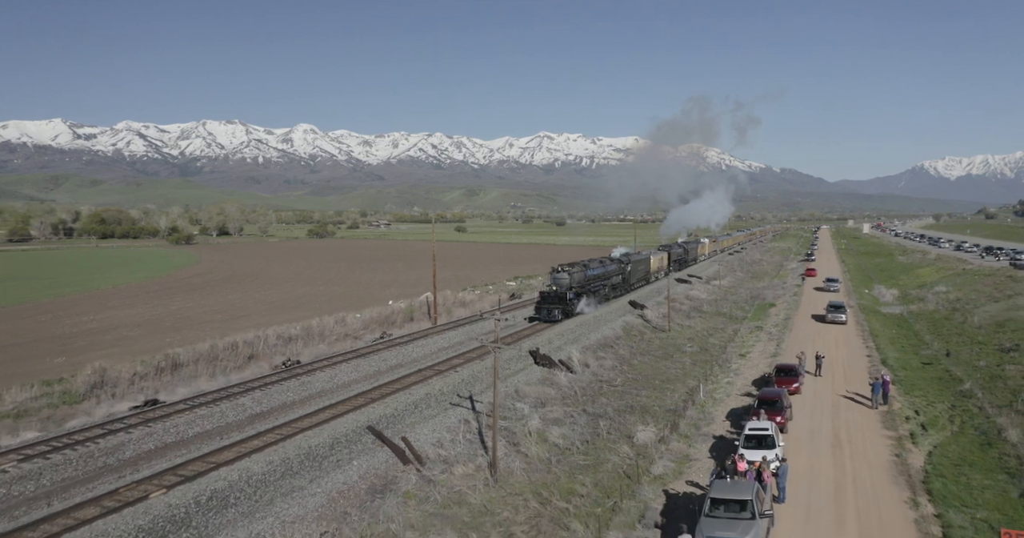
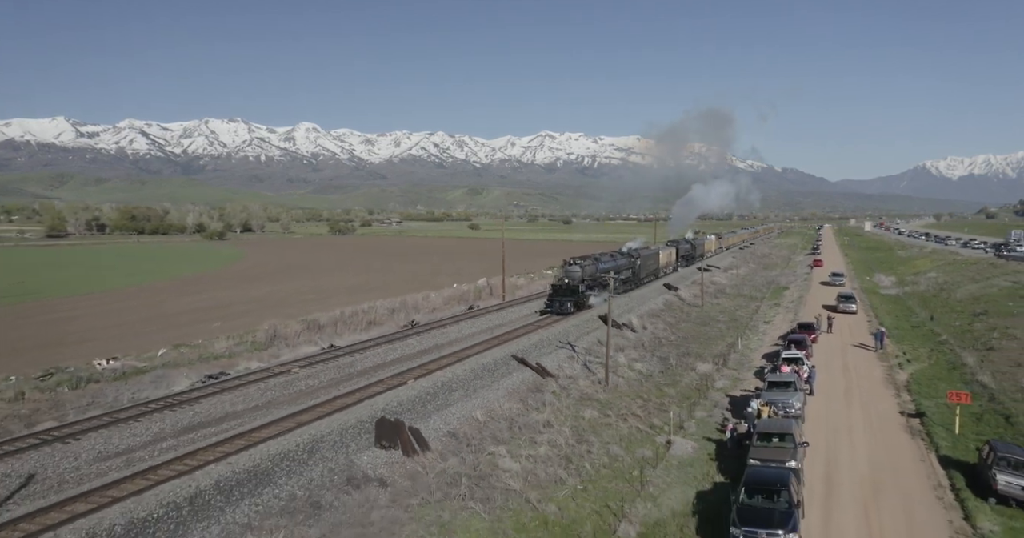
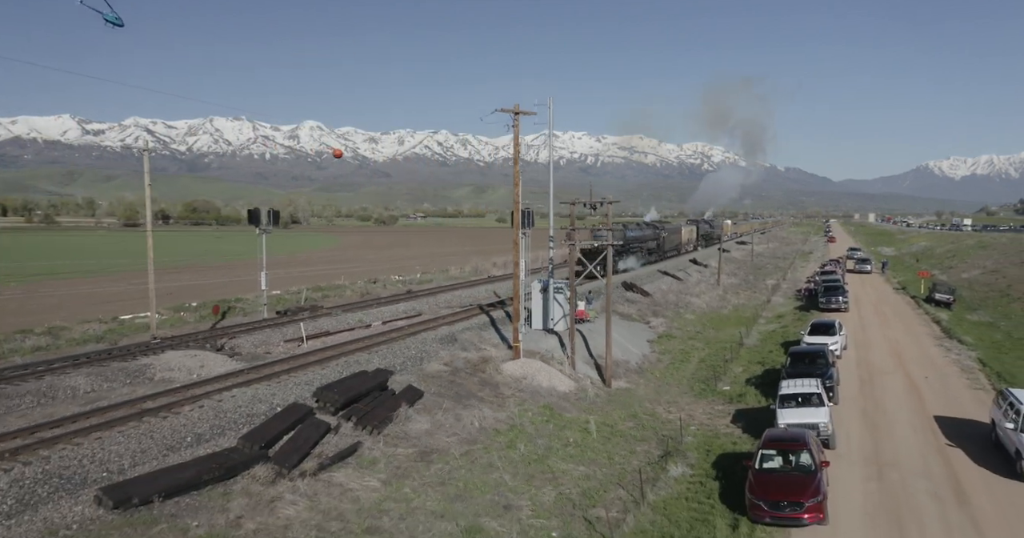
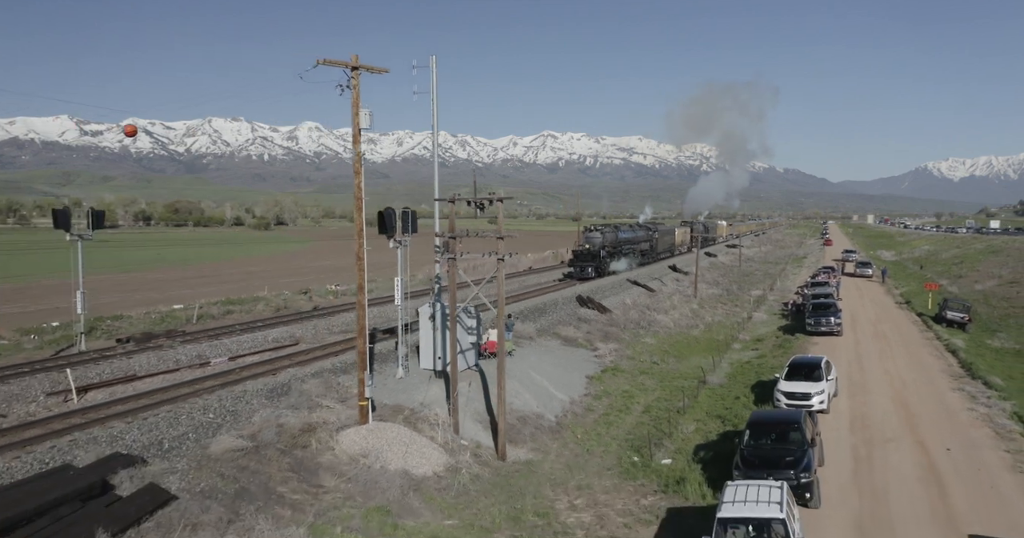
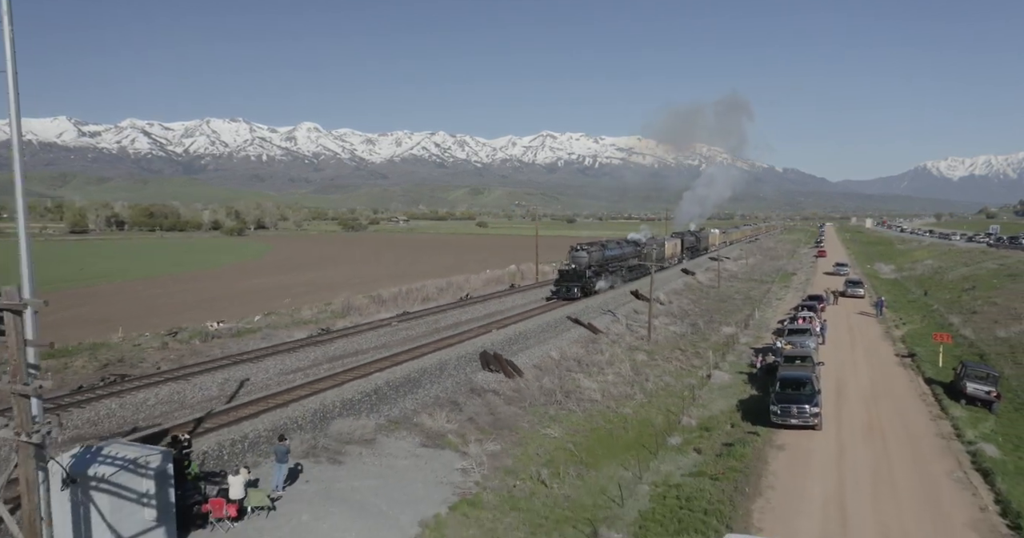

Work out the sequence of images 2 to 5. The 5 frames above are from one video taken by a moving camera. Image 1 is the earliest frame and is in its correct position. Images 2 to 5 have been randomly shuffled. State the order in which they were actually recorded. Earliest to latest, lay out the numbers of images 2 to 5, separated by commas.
2, 5, 4, 3
